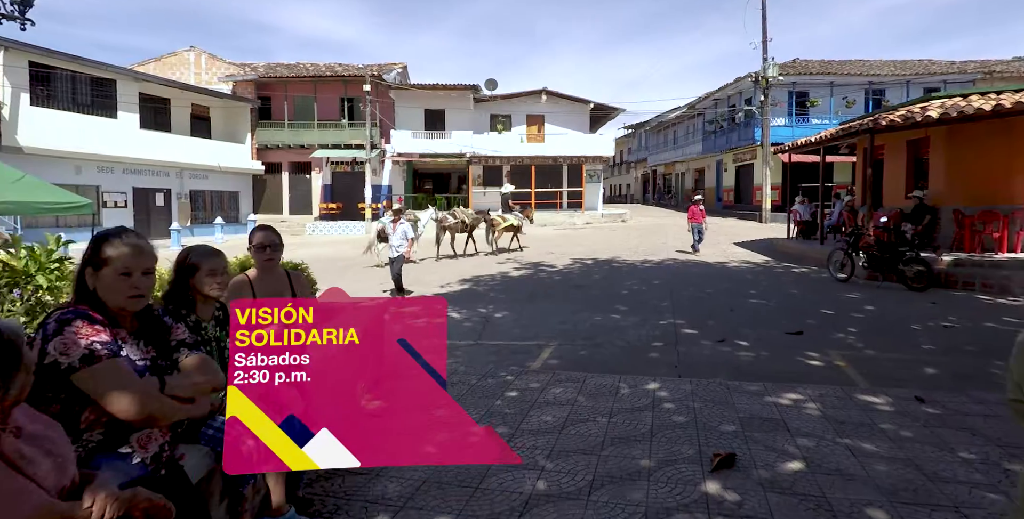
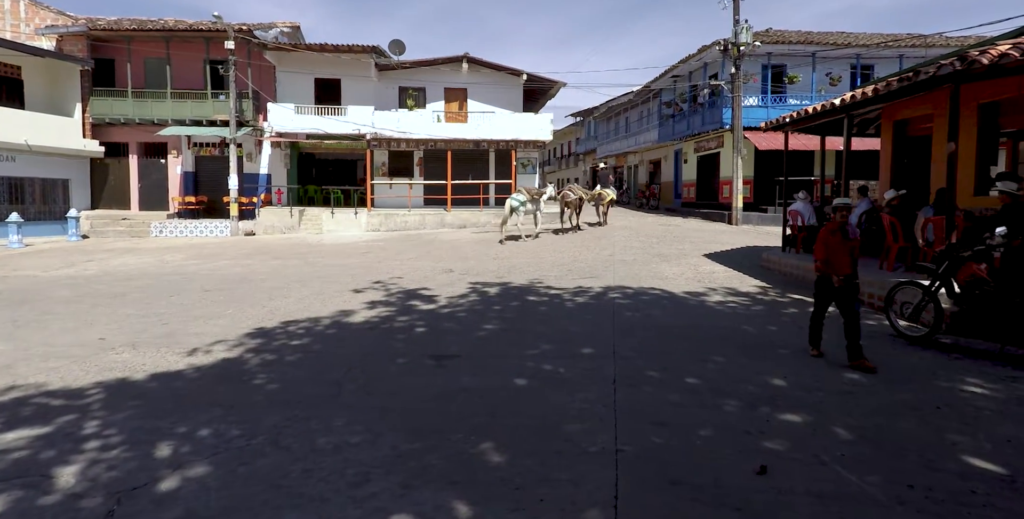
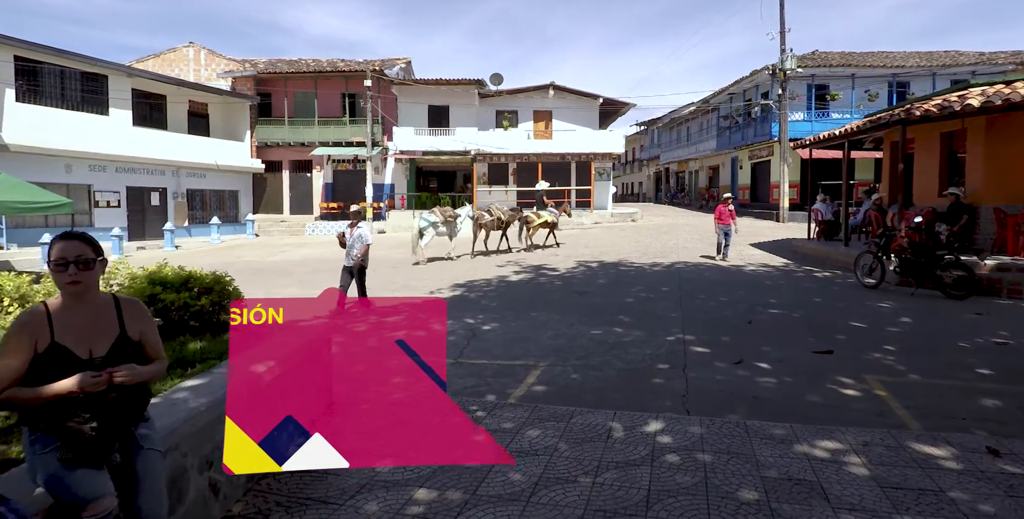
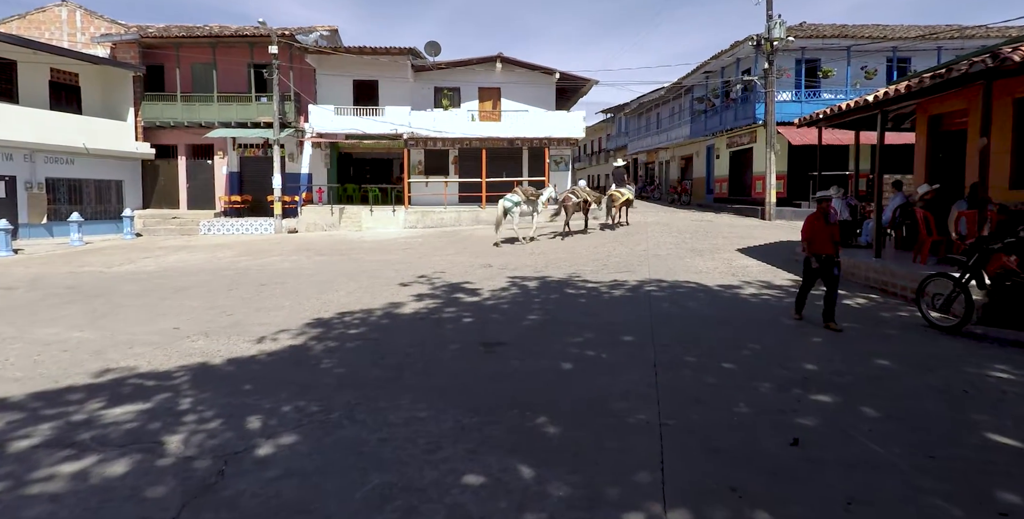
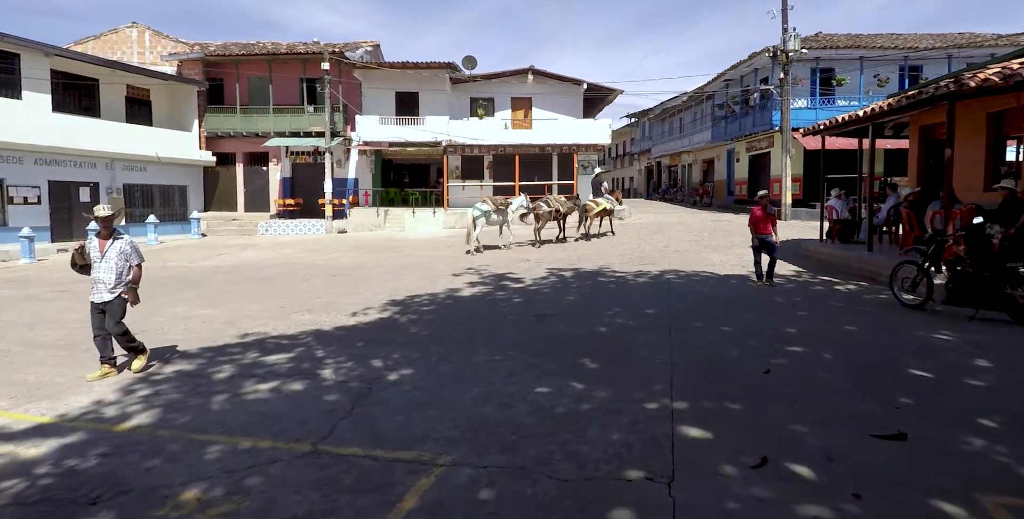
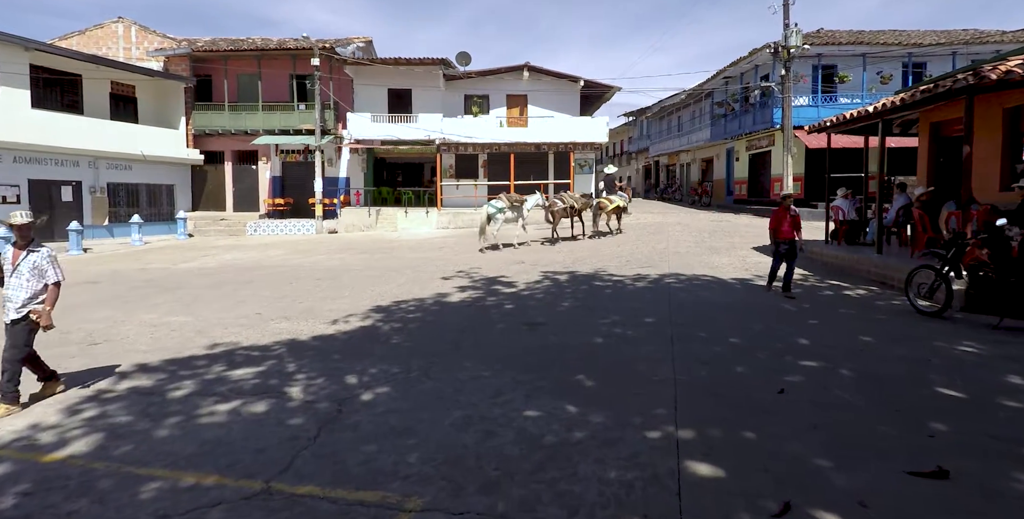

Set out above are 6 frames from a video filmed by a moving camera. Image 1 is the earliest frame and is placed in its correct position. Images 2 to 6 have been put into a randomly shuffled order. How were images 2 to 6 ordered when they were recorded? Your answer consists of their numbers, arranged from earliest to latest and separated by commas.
3, 5, 6, 4, 2
